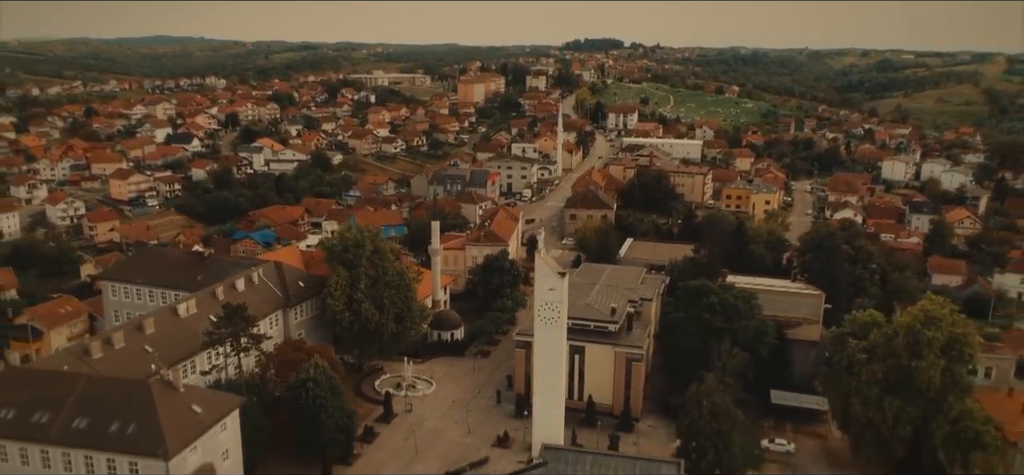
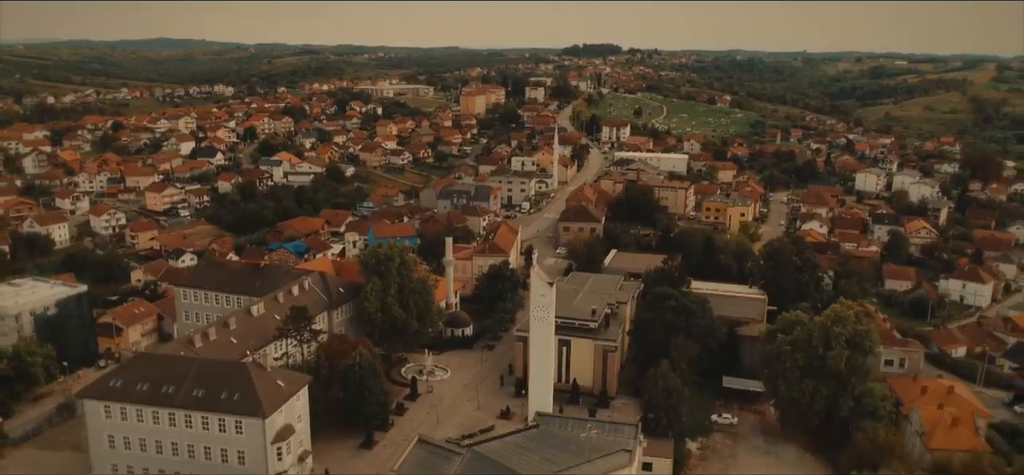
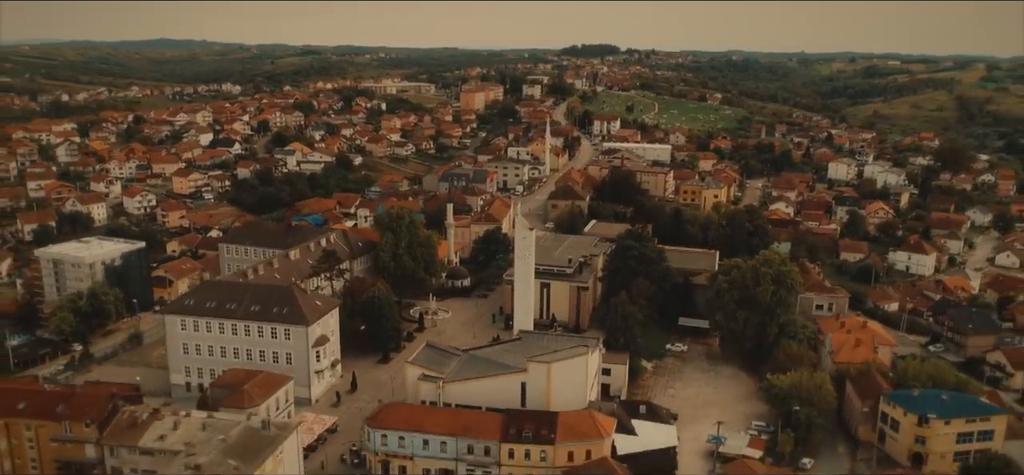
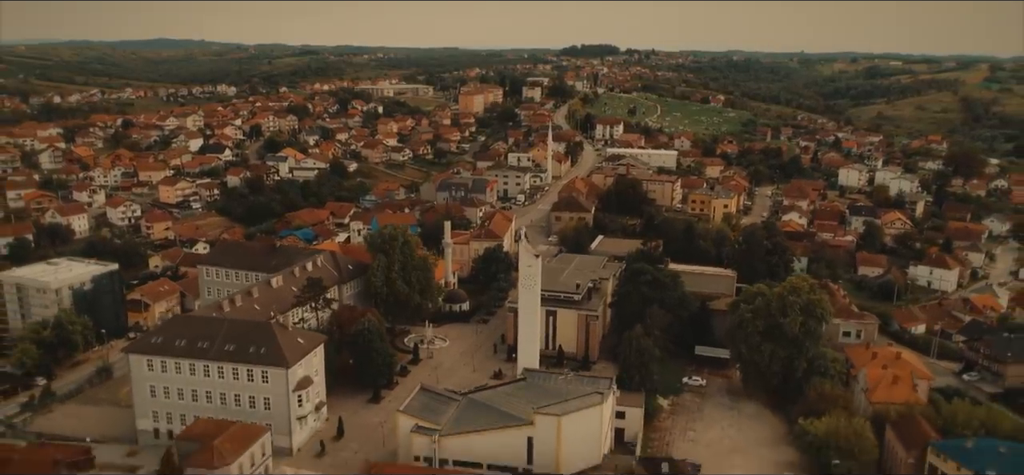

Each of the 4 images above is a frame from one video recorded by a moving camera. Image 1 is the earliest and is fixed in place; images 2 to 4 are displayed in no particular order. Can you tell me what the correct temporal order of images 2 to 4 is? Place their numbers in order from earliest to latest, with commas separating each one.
2, 4, 3
